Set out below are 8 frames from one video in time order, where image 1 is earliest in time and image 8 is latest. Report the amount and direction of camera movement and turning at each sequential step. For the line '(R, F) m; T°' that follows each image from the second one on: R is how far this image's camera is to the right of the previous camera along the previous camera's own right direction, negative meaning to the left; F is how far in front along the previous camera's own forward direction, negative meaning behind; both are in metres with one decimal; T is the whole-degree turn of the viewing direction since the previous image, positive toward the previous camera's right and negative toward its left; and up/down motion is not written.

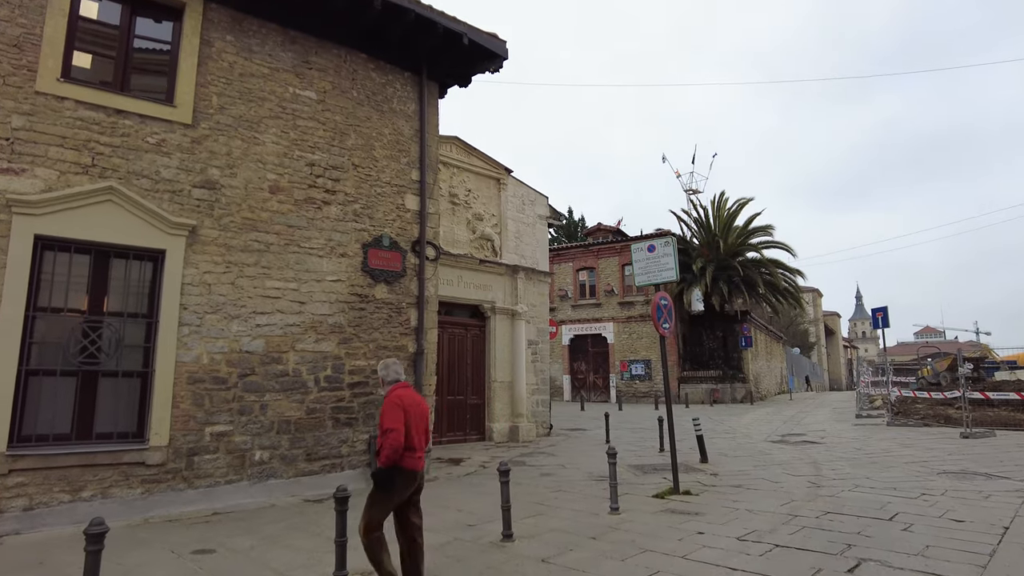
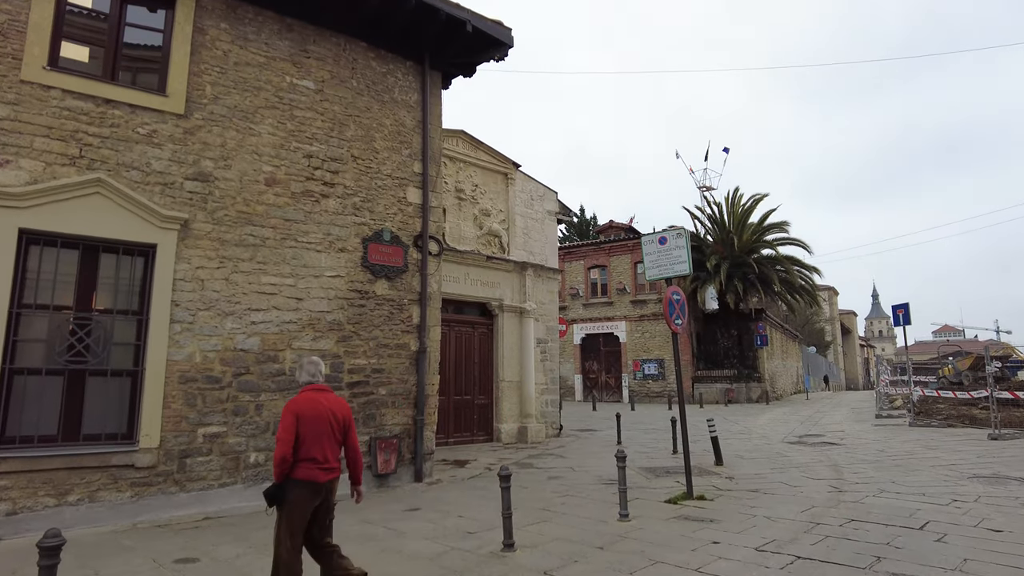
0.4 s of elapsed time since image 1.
(+0.1, +0.3) m; -1°
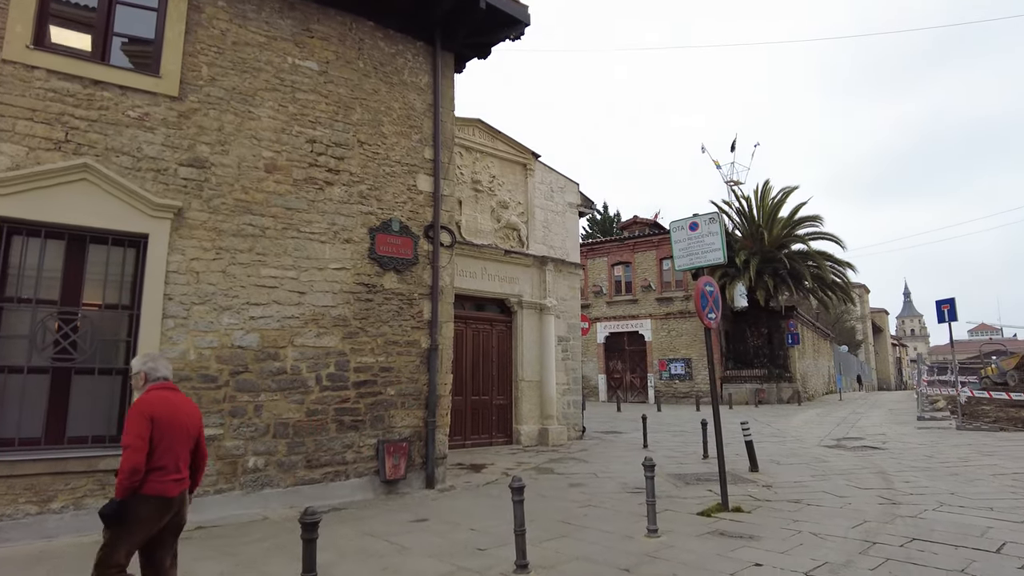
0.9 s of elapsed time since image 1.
(+0.1, +0.6) m; -2°
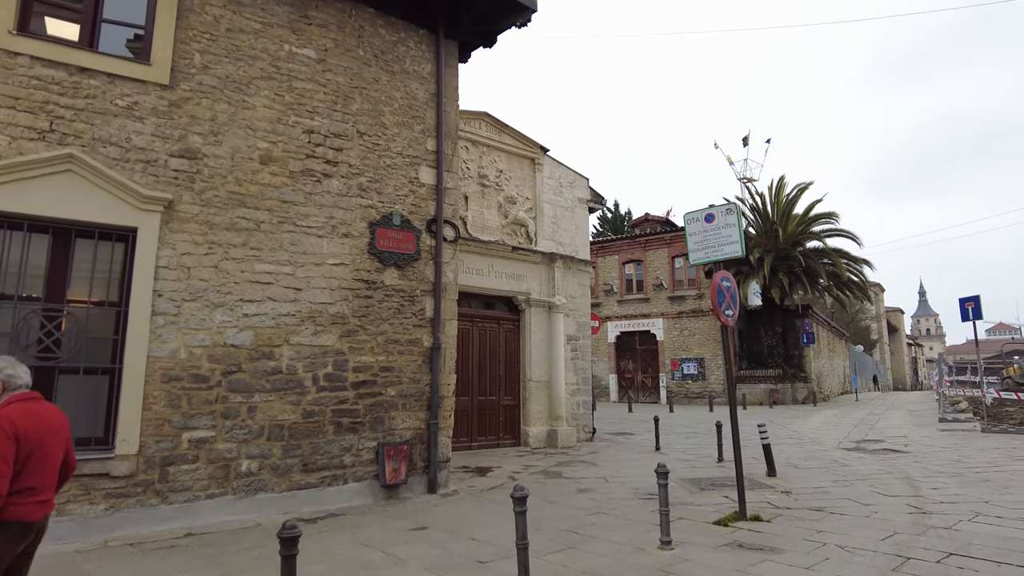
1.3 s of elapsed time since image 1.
(+0.1, +0.3) m; -1°
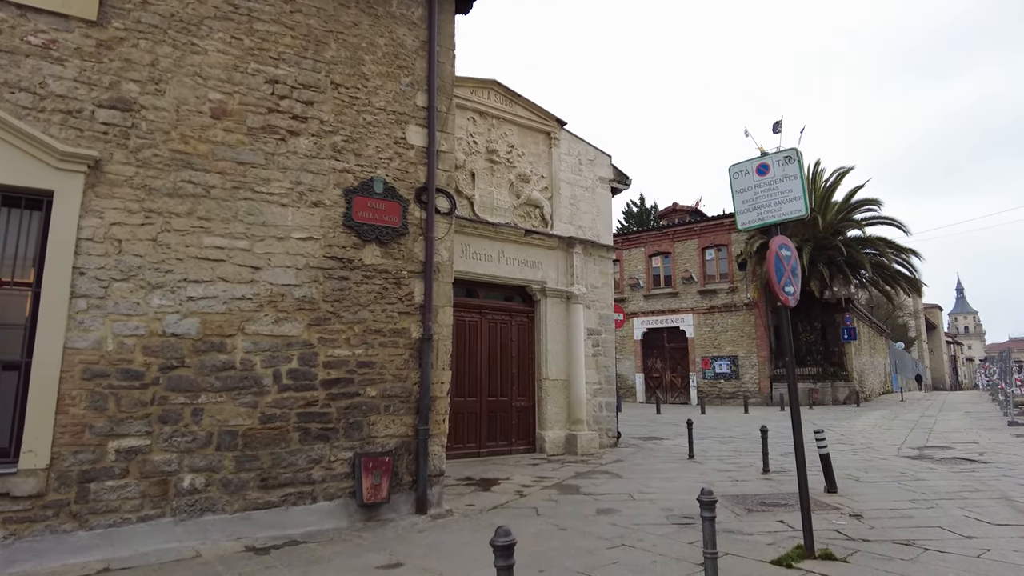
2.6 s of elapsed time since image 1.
(+0.2, +1.3) m; -2°
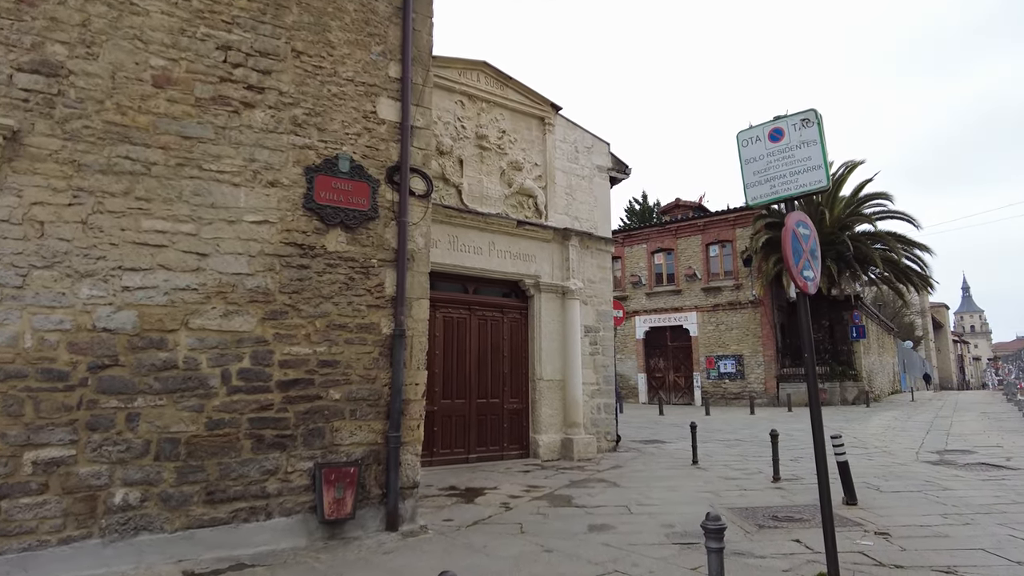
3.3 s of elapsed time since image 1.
(+0.2, +0.7) m; 0°
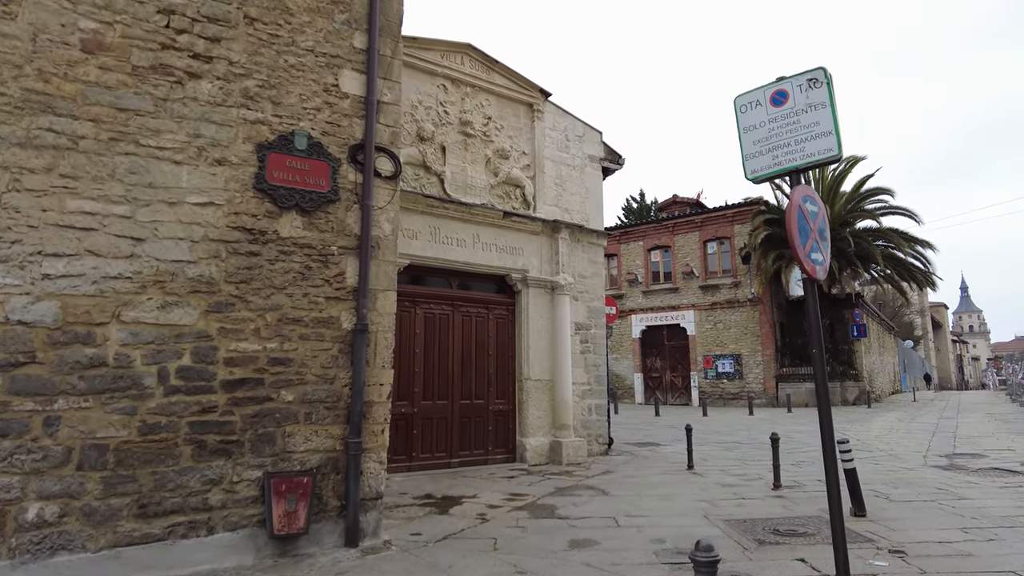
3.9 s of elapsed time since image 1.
(+0.2, +0.5) m; 0°
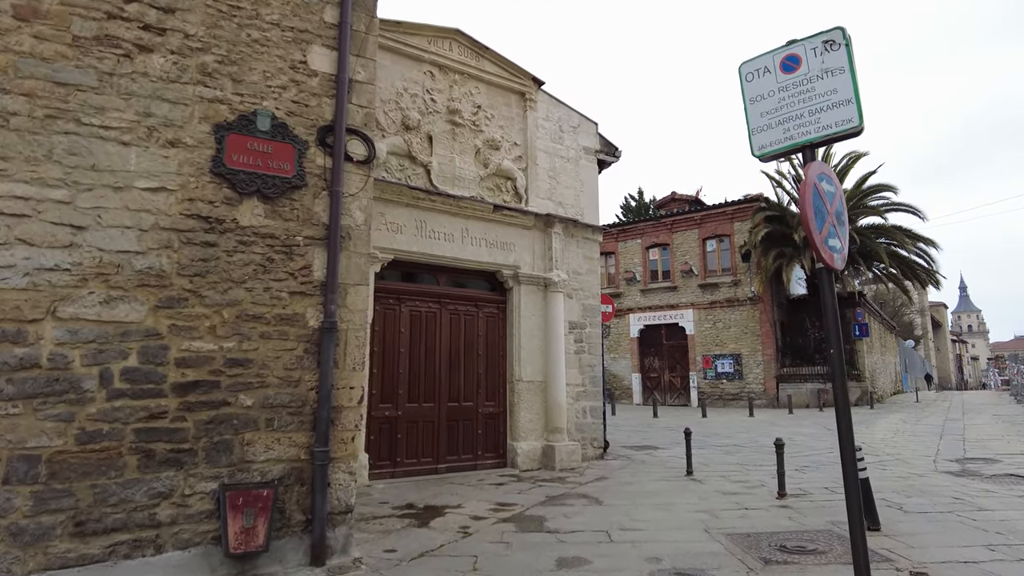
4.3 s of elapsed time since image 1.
(+0.1, +0.4) m; 0°
